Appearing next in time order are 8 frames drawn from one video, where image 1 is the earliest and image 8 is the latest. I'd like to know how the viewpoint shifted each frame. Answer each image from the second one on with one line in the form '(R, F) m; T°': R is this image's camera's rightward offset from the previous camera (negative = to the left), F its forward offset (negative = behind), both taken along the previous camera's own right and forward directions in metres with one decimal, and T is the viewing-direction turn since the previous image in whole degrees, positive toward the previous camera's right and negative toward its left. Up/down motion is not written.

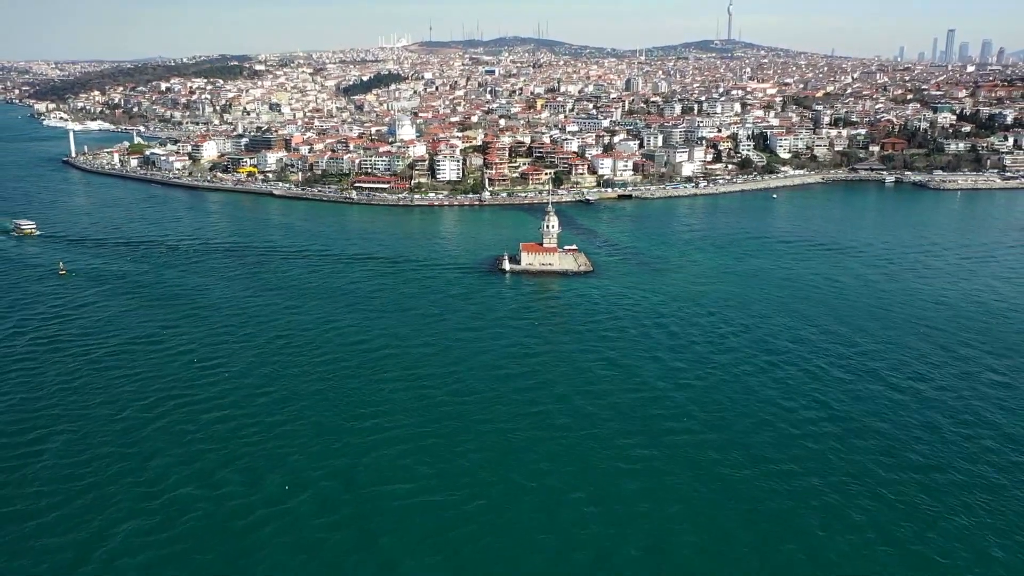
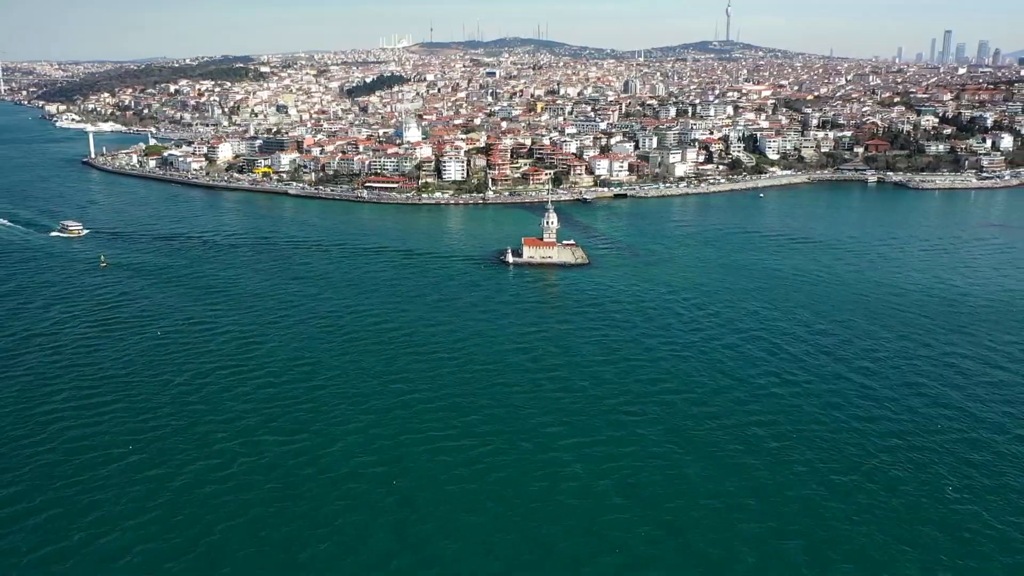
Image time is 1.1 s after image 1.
(0.0, -1.0) m; 0°
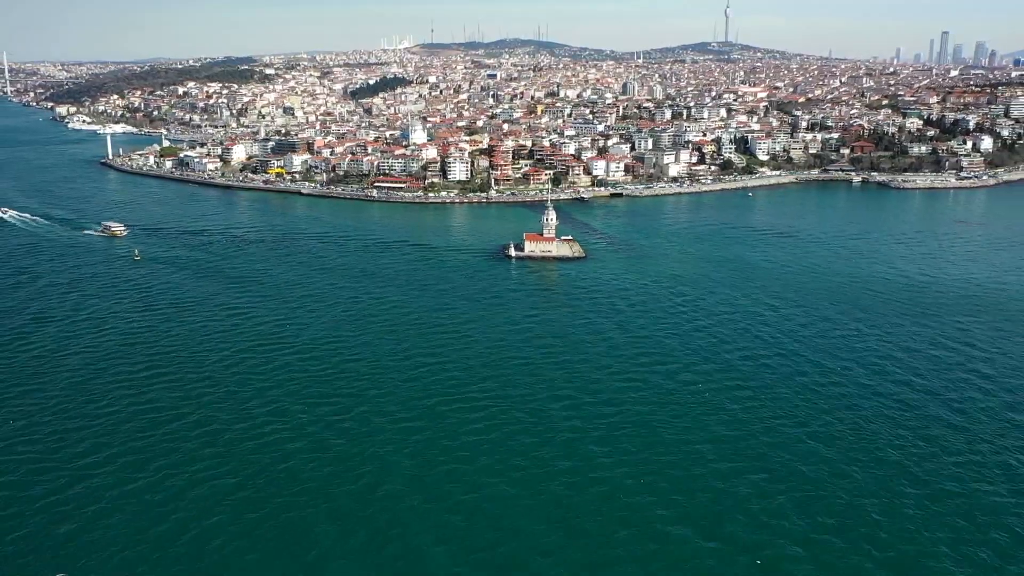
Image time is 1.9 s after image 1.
(0.0, -1.0) m; 0°
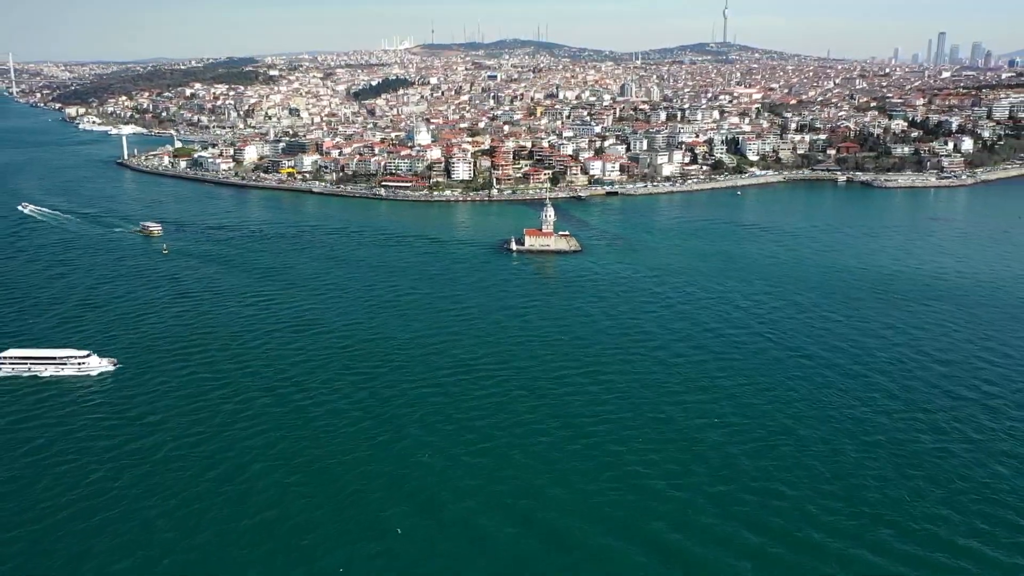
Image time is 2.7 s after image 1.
(0.0, -1.0) m; 0°
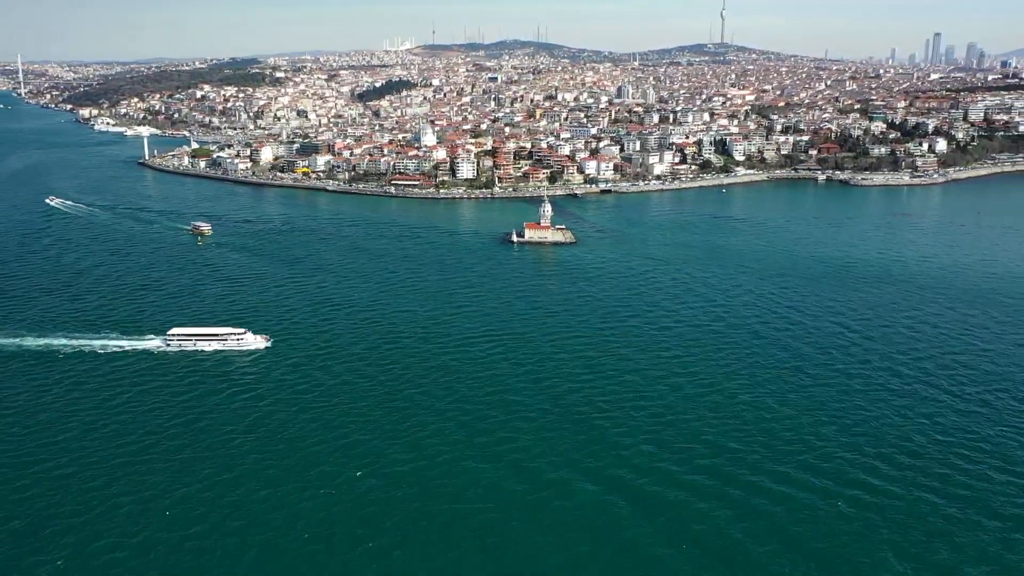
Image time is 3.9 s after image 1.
(0.0, -1.5) m; 0°
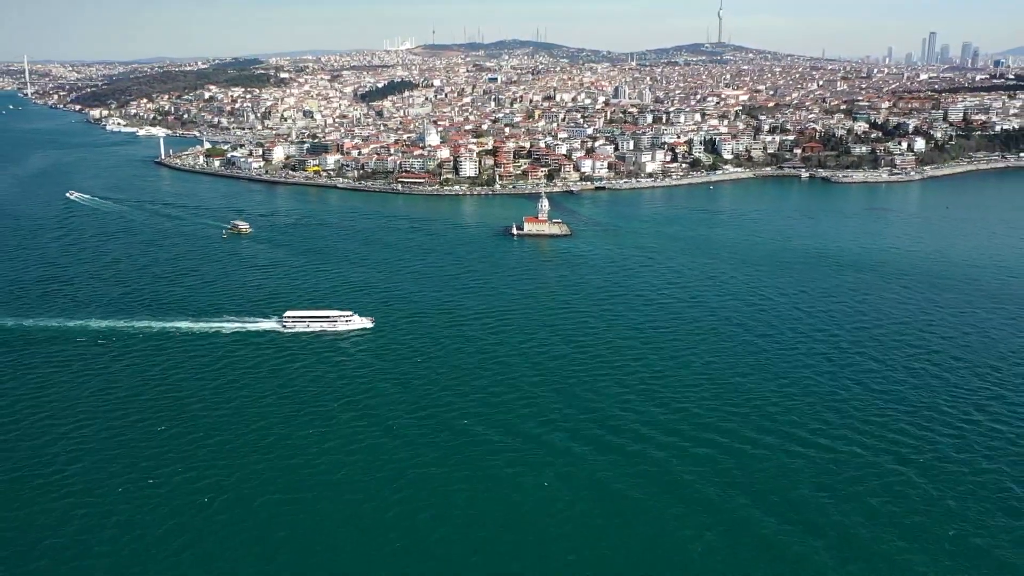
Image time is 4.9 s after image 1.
(0.0, -1.3) m; 0°
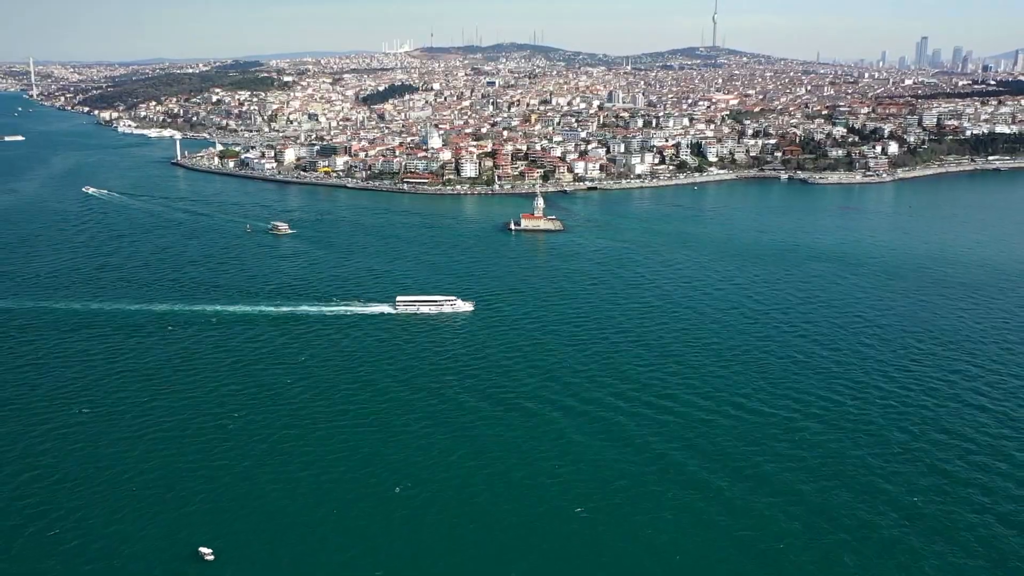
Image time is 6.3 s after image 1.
(0.0, -1.6) m; 0°
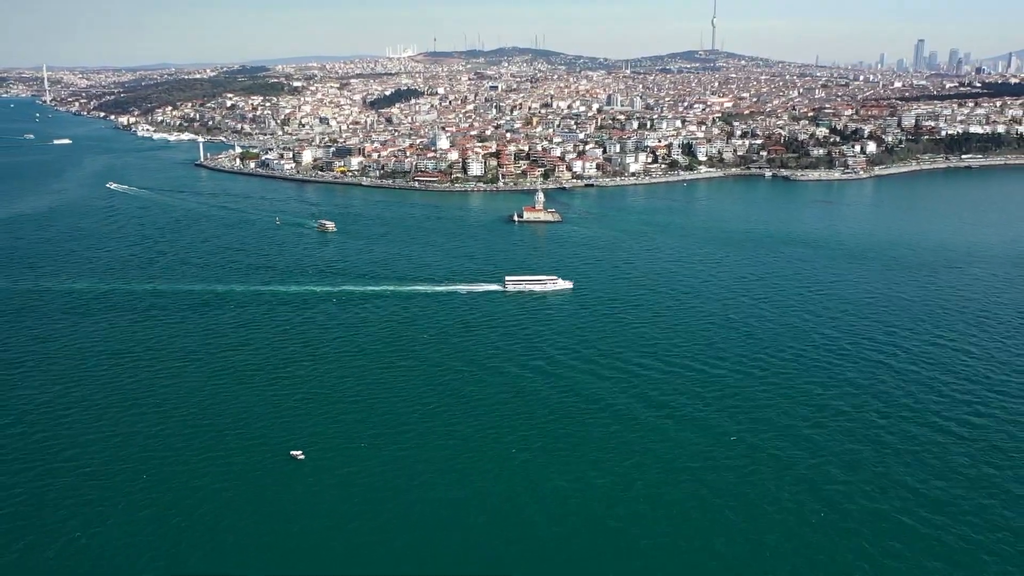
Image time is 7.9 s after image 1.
(0.0, -1.9) m; 0°
